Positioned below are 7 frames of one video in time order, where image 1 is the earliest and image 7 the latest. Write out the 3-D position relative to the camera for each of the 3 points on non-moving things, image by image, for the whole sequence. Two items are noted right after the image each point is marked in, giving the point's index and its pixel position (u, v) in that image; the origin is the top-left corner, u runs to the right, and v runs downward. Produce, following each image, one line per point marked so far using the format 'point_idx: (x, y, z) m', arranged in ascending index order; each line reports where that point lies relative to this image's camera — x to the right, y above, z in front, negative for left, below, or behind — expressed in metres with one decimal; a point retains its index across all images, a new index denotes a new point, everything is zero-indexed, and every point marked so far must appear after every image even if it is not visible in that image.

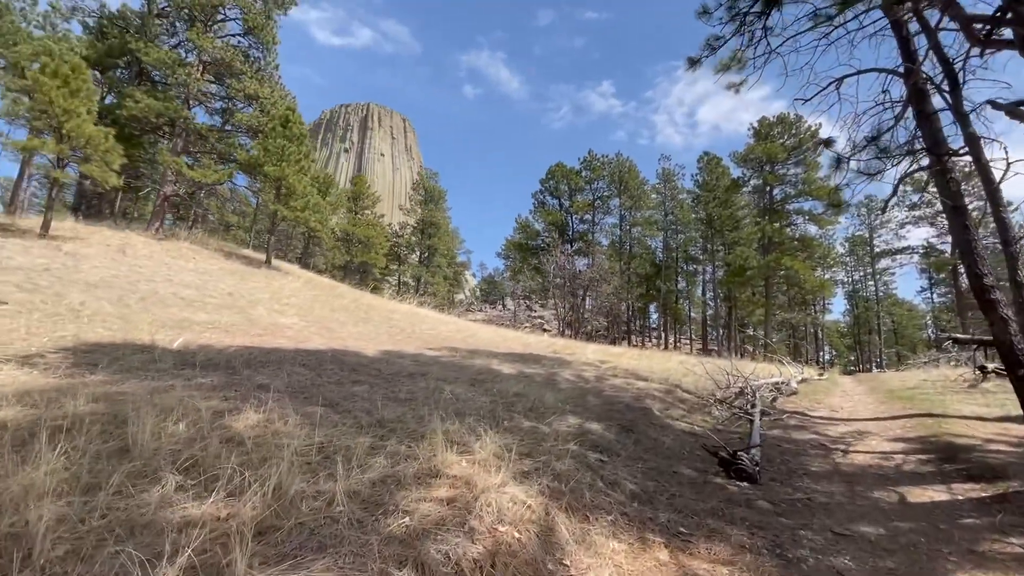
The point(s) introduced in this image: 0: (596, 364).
0: (+1.6, -1.4, +8.7) m
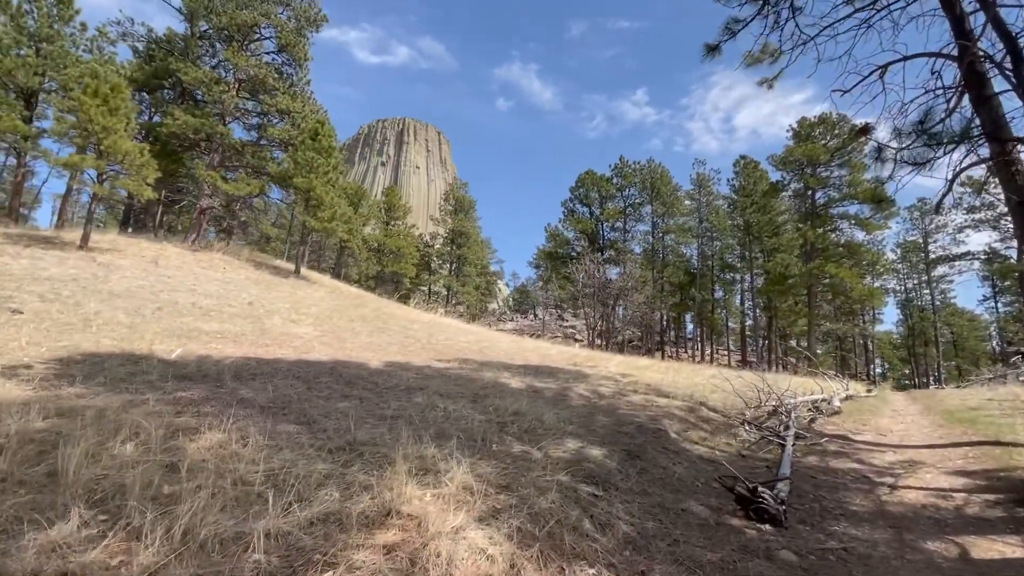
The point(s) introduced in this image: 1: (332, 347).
0: (+1.9, -1.6, +8.2) m
1: (-3.0, -1.0, +7.7) m
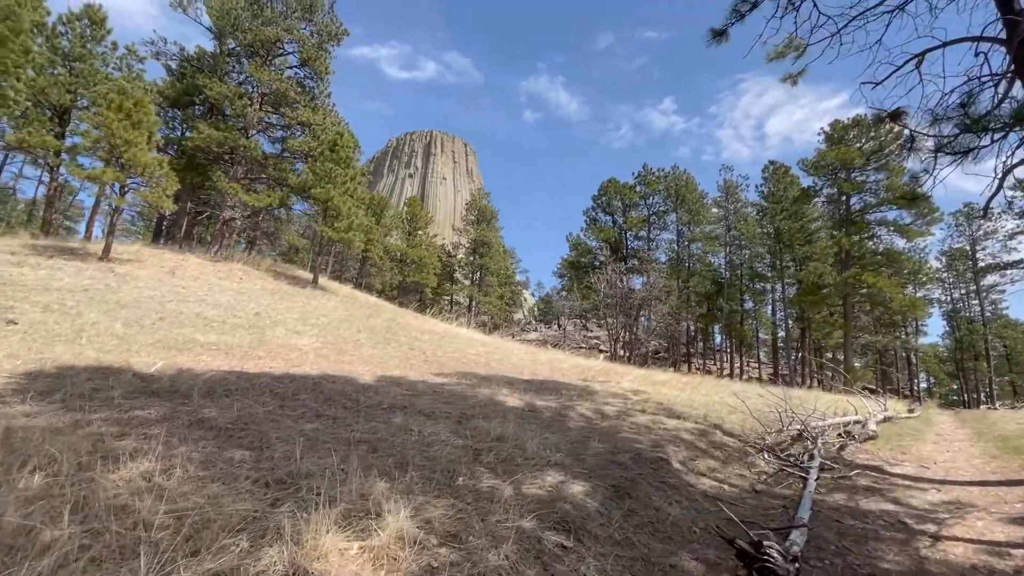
0: (+1.9, -1.8, +7.6) m
1: (-3.0, -1.2, +7.4) m
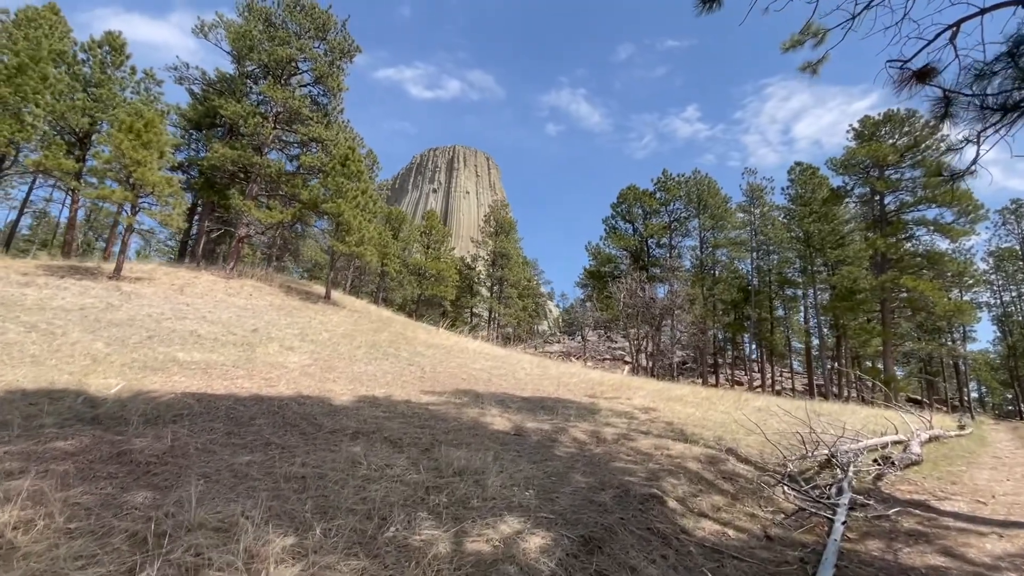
0: (+1.8, -1.9, +7.0) m
1: (-3.1, -1.4, +7.0) m
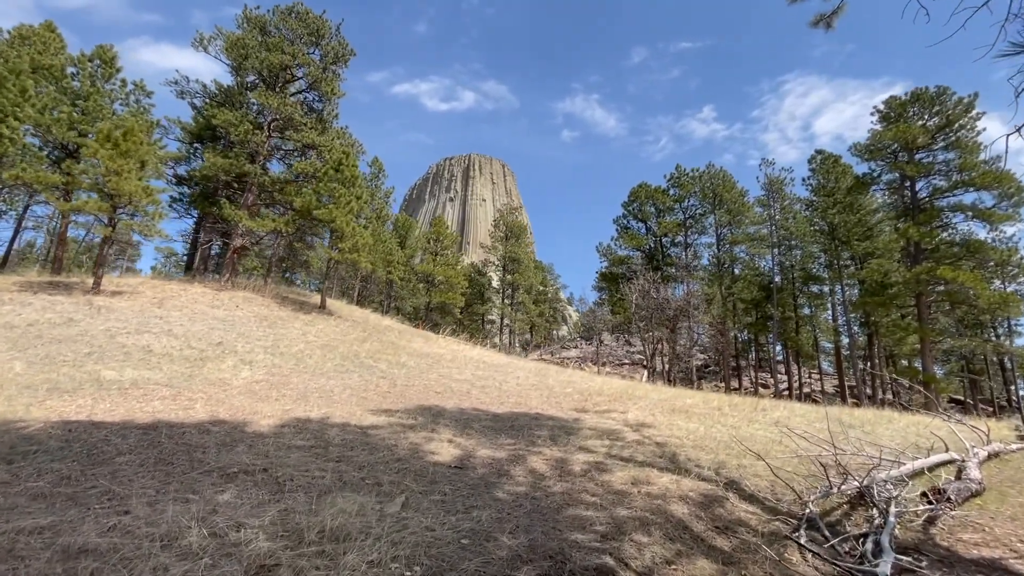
0: (+1.4, -1.8, +5.9) m
1: (-3.5, -1.5, +6.1) m
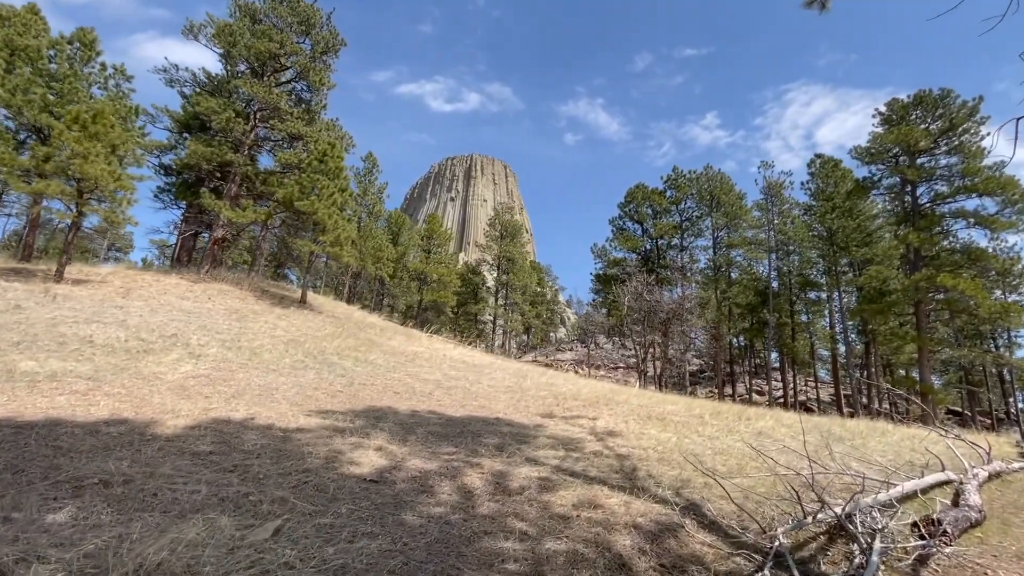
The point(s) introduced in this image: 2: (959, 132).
0: (+0.8, -1.7, +5.3) m
1: (-4.1, -1.3, +5.6) m
2: (+13.1, +4.6, +13.4) m
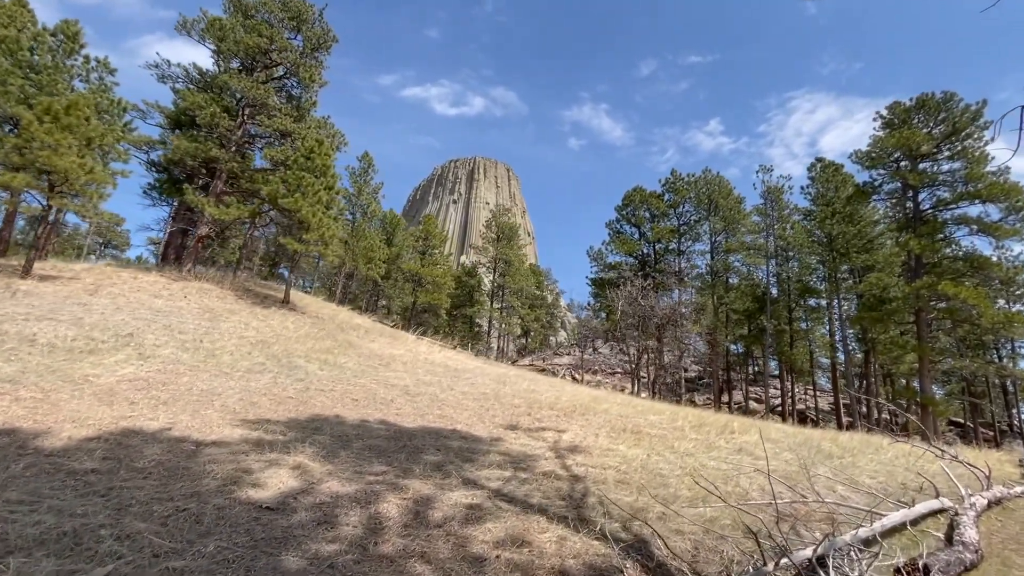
0: (+0.3, -1.8, +4.8) m
1: (-4.6, -1.2, +5.1) m
2: (+12.7, +4.3, +12.9) m
